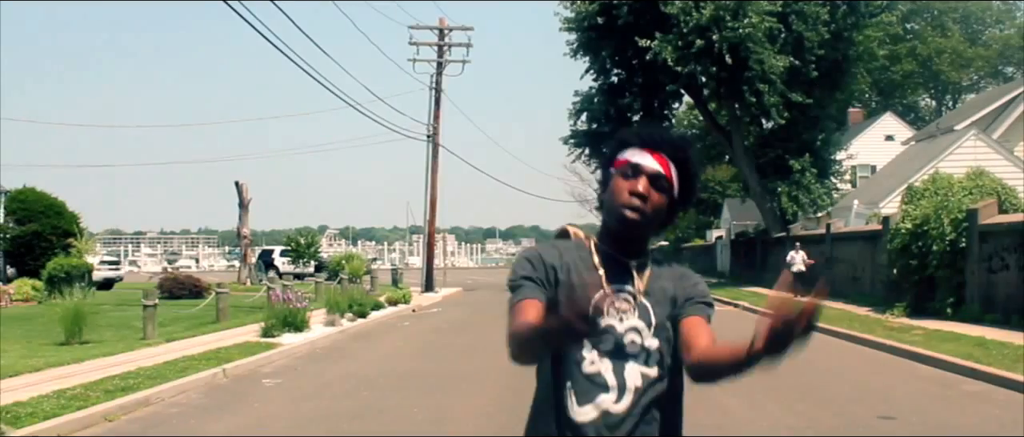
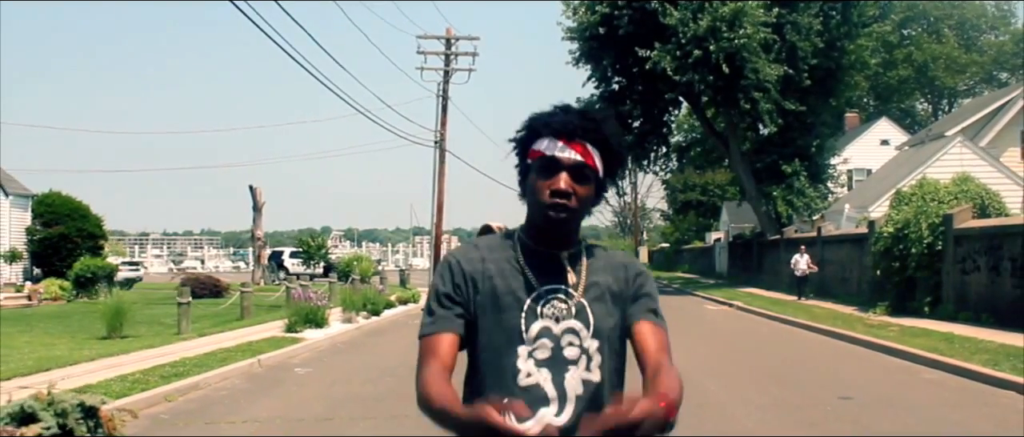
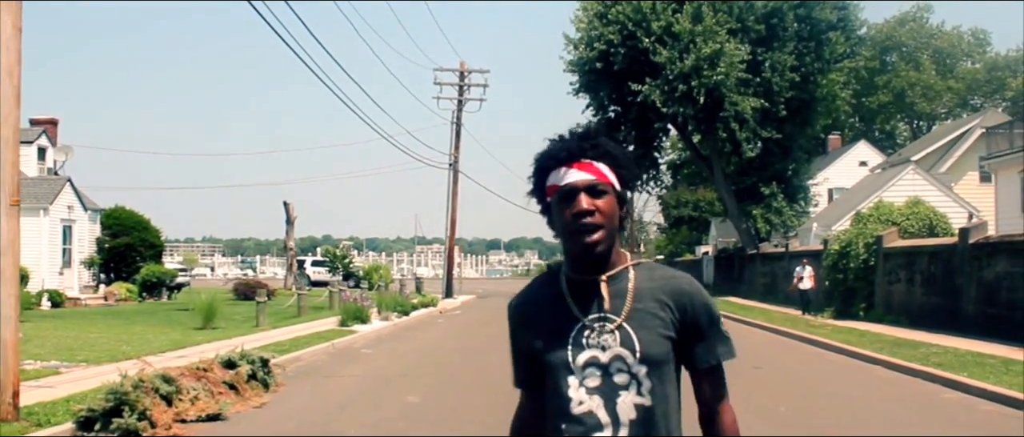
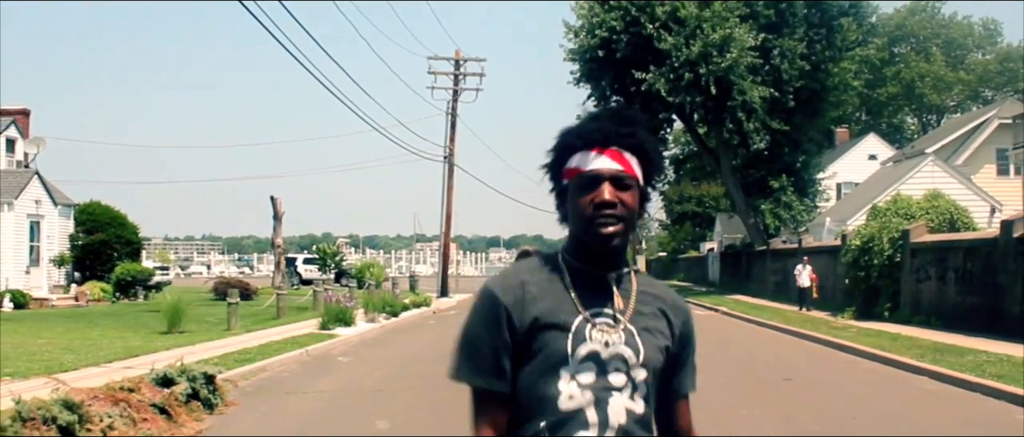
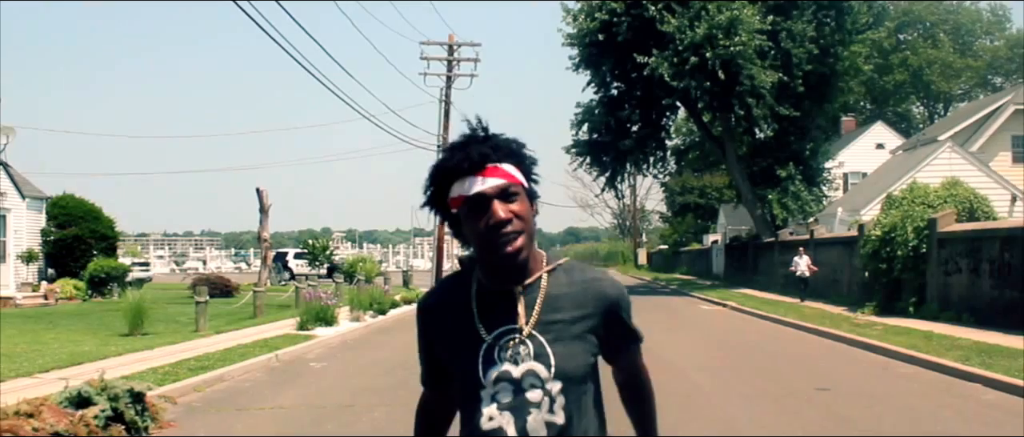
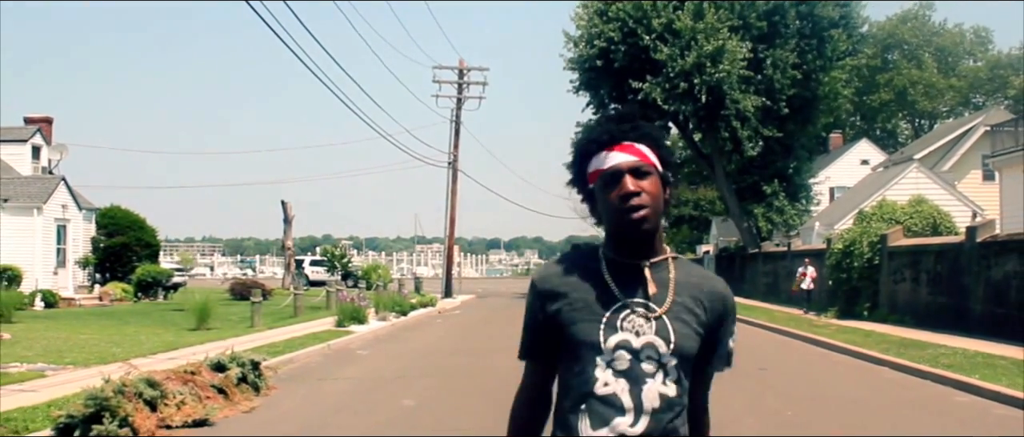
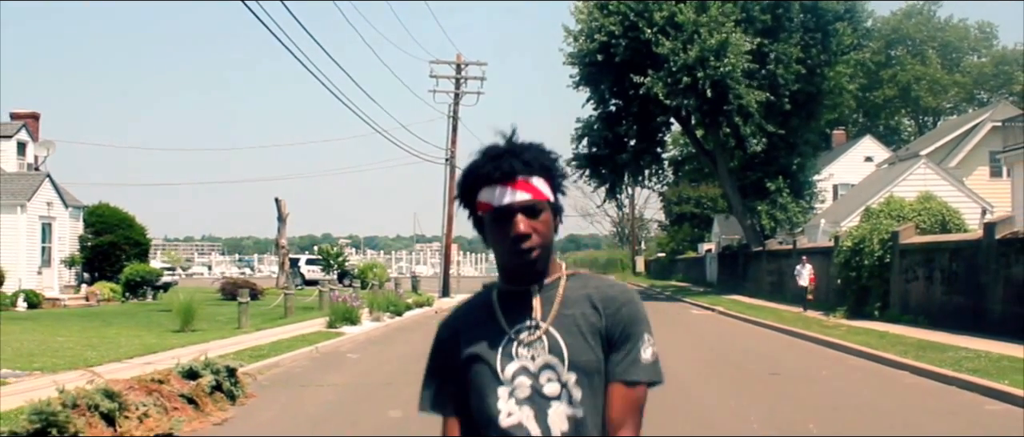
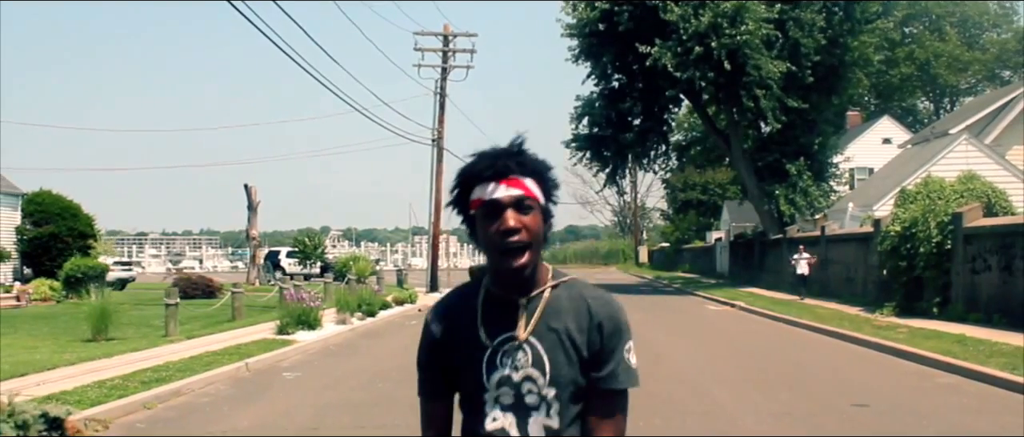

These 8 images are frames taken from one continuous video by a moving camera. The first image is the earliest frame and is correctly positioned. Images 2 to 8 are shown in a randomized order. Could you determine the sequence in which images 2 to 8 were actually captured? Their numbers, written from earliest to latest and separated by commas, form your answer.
8, 2, 5, 4, 7, 6, 3
